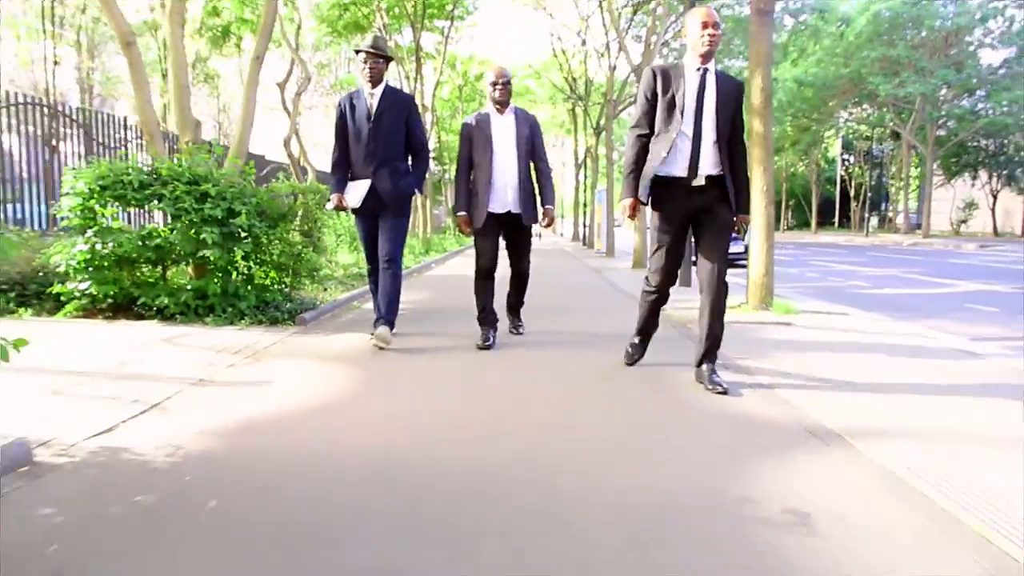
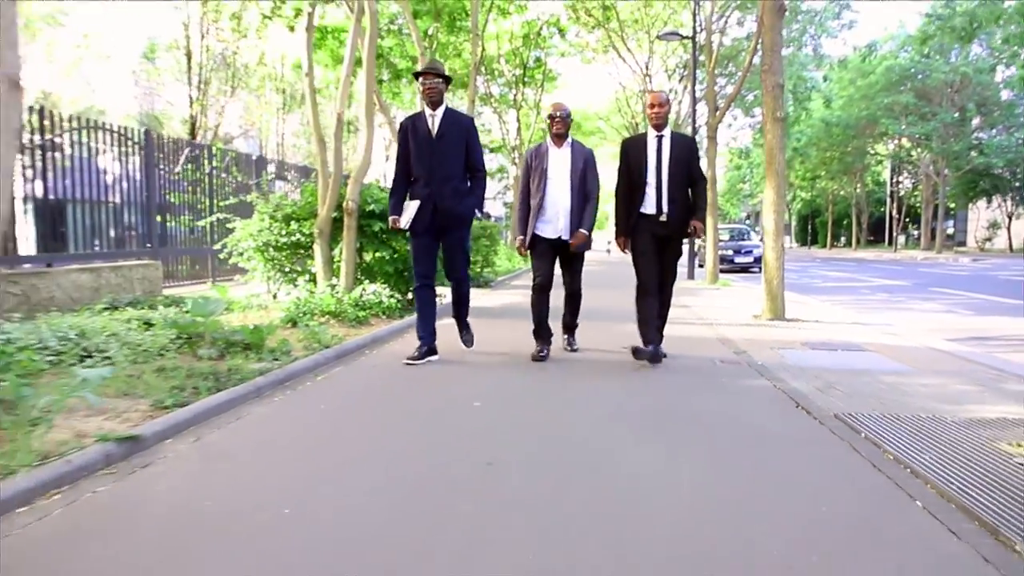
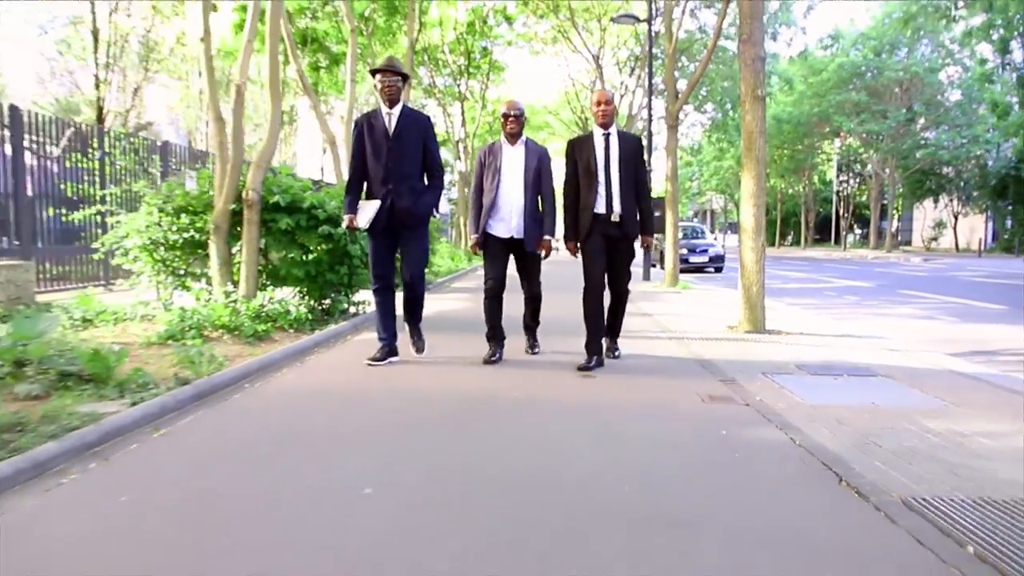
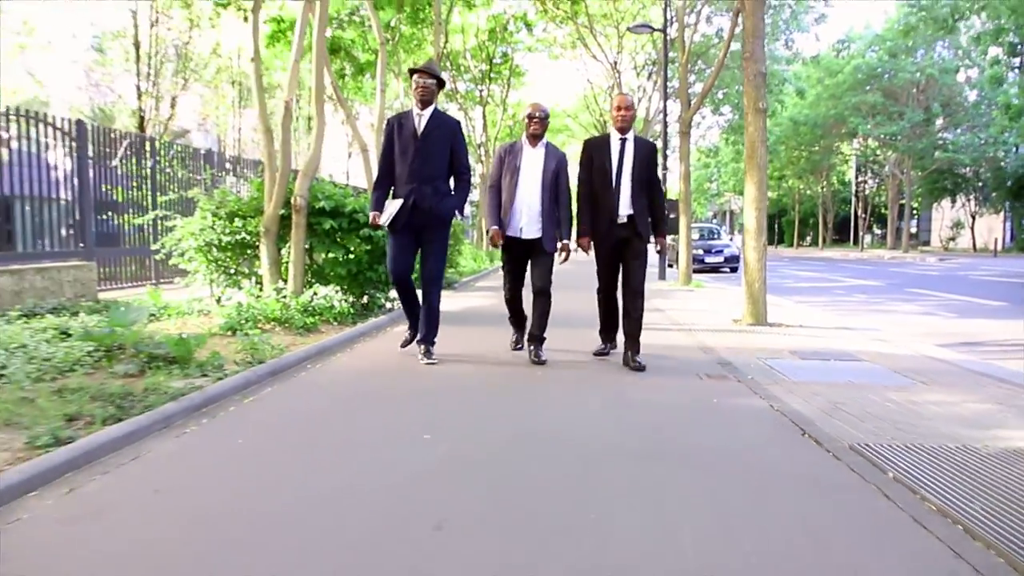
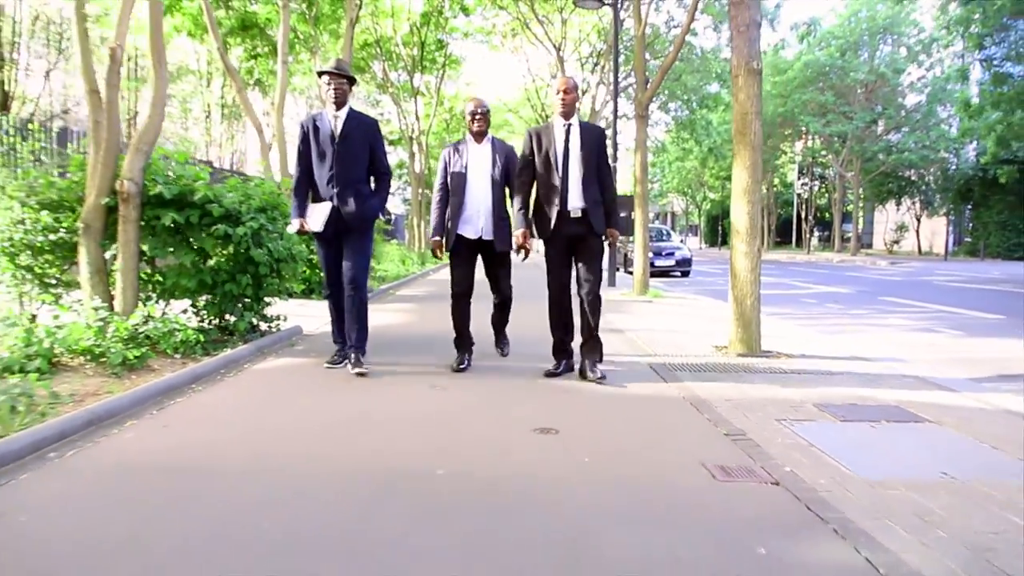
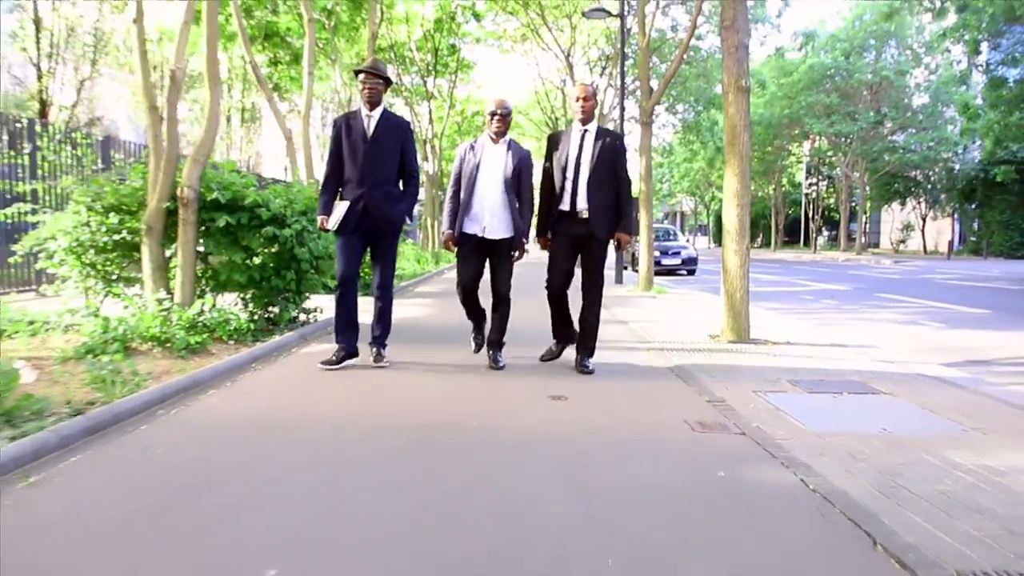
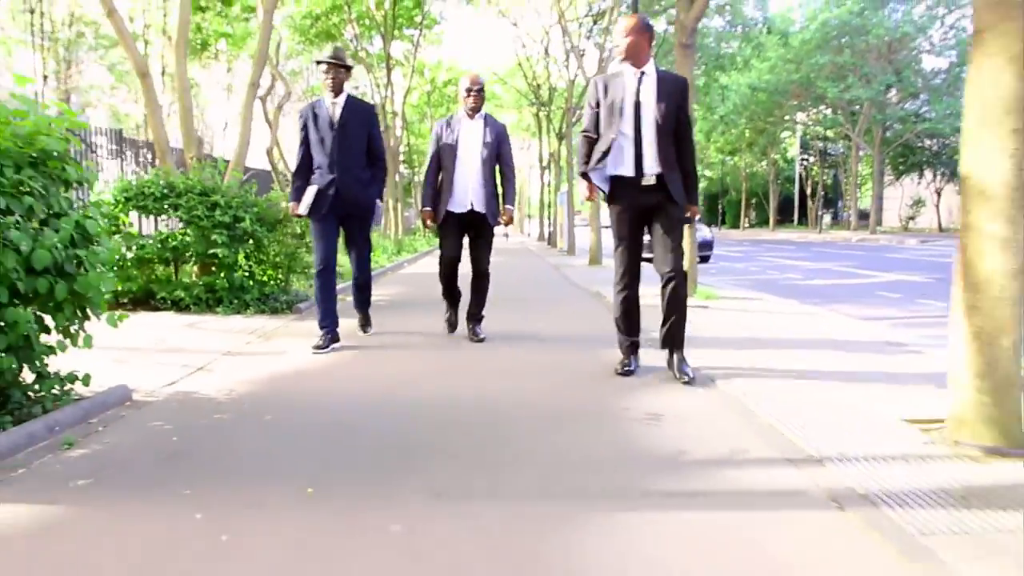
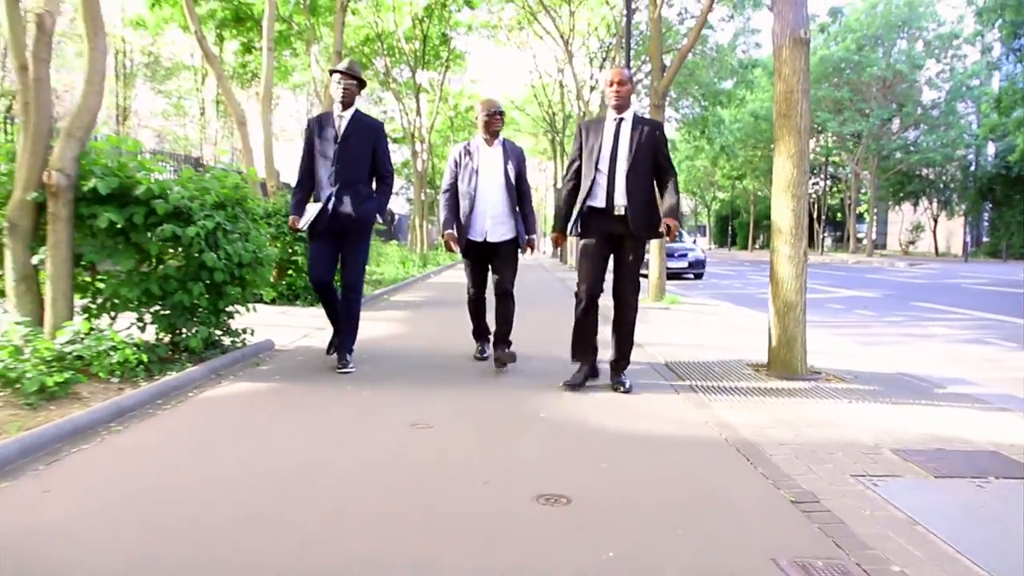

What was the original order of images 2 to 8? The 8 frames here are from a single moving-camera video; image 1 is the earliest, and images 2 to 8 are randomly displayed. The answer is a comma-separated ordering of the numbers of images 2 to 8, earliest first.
7, 8, 5, 6, 3, 4, 2
